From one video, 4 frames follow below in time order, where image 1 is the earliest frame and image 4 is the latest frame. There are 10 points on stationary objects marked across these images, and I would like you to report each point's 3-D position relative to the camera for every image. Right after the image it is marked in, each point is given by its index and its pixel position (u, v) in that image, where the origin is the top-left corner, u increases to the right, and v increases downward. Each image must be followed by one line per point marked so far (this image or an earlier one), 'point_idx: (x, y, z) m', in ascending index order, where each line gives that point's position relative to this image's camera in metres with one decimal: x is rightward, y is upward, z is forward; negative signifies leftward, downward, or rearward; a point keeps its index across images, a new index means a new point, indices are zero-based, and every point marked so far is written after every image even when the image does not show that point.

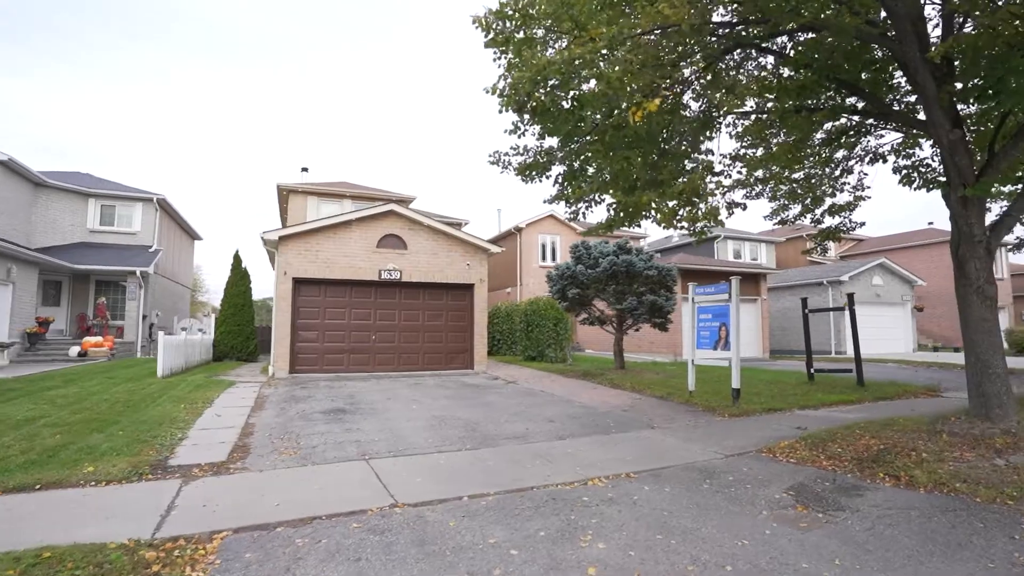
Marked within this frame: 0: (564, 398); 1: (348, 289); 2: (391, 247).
0: (+1.0, -2.1, +10.9) m
1: (-4.3, 0.0, +14.4) m
2: (-3.2, +1.1, +14.6) m
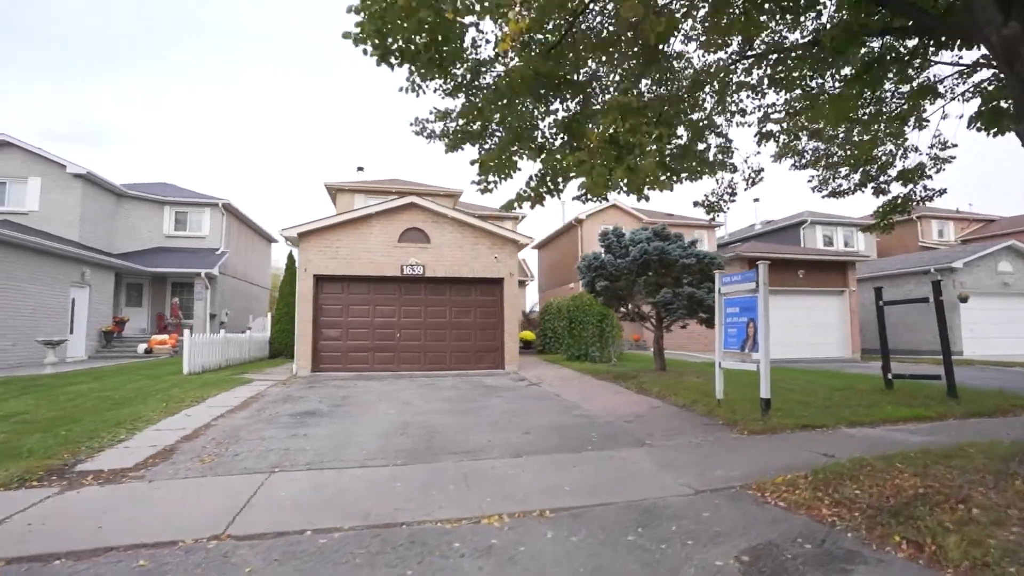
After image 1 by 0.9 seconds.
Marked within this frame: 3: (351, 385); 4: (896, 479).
0: (+1.1, -2.0, +9.5) m
1: (-3.6, +0.1, +14.0) m
2: (-2.5, +1.2, +14.0) m
3: (-3.4, -2.1, +11.7) m
4: (+3.0, -1.5, +4.3) m
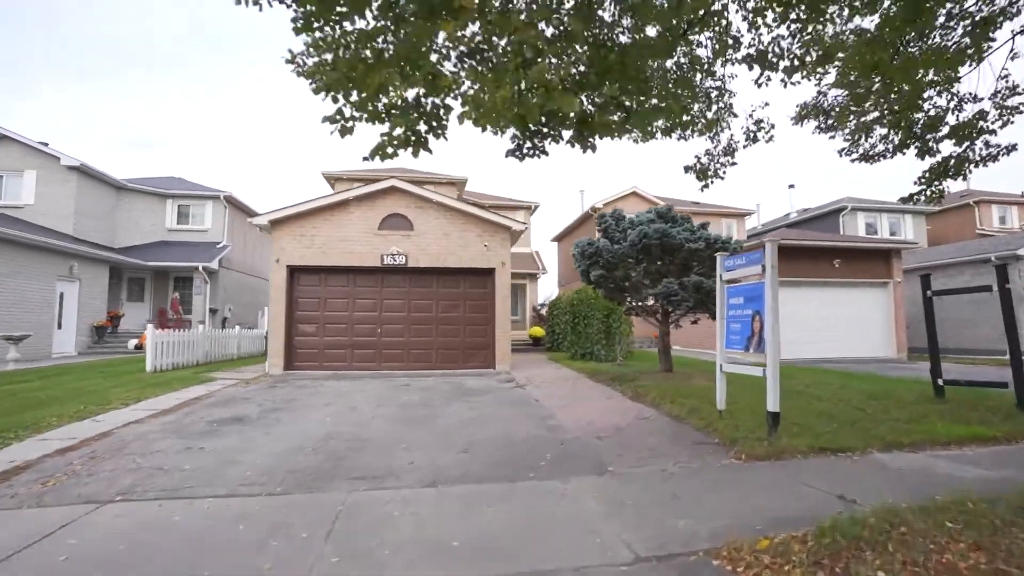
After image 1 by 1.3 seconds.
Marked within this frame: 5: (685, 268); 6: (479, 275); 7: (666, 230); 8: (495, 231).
0: (+0.6, -1.8, +8.1) m
1: (-3.8, +0.3, +12.8) m
2: (-2.7, +1.4, +12.8) m
3: (-3.8, -1.9, +10.6) m
4: (+2.2, -1.3, +2.8) m
5: (+3.2, +0.4, +10.2) m
6: (-0.8, +0.3, +13.1) m
7: (+2.8, +1.0, +9.9) m
8: (-0.4, +1.4, +13.0) m
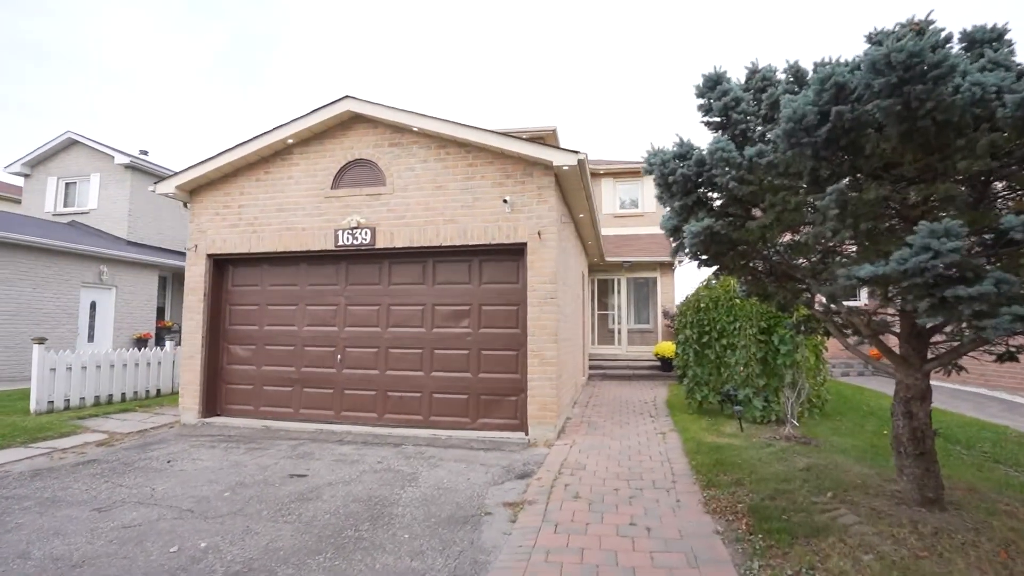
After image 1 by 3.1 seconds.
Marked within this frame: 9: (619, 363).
0: (-0.3, -1.7, +2.0) m
1: (-3.1, +0.3, +7.9) m
2: (-2.1, +1.4, +7.6) m
3: (-3.7, -1.8, +5.7) m
4: (-0.4, -1.1, -3.5) m
5: (+2.8, +0.5, +3.3) m
6: (-0.1, +0.4, +7.3) m
7: (+2.3, +1.2, +3.1) m
8: (+0.2, +1.4, +7.1) m
9: (+2.9, -2.1, +15.1) m
